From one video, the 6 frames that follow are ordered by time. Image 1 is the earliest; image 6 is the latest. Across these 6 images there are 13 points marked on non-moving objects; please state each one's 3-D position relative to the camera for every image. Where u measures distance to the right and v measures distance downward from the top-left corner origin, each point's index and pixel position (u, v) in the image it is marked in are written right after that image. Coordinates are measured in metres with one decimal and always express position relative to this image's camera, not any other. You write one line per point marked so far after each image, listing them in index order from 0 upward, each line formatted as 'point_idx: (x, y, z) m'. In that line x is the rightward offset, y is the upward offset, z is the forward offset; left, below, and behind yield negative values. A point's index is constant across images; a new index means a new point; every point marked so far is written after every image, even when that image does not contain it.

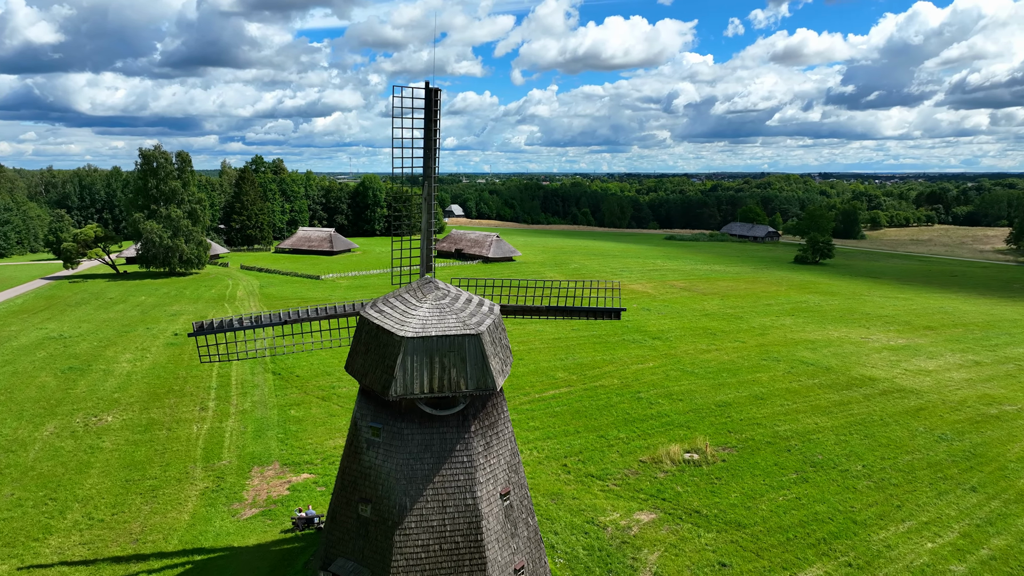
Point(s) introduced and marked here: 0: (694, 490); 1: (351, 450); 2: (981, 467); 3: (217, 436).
0: (+4.2, -4.6, +16.0) m
1: (-2.5, -2.5, +10.9) m
2: (+12.1, -4.6, +18.2) m
3: (-8.0, -4.0, +19.2) m
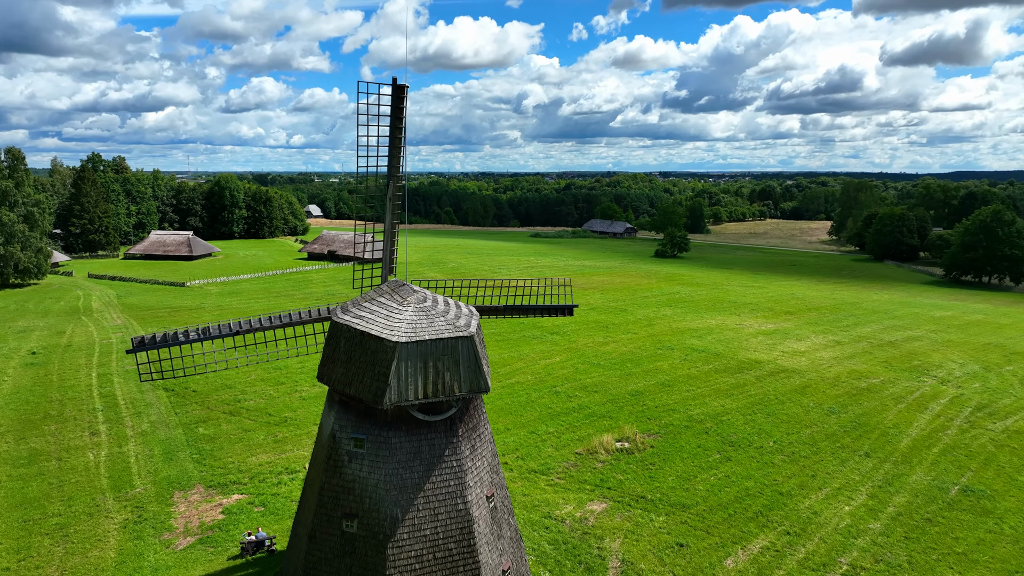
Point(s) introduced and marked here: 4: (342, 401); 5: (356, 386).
0: (+2.9, -4.5, +16.7) m
1: (-2.7, -2.6, +10.3) m
2: (+10.3, -4.2, +20.3) m
3: (-9.6, -4.2, +17.4) m
4: (-2.5, -1.6, +10.3) m
5: (-2.1, -1.3, +9.7) m
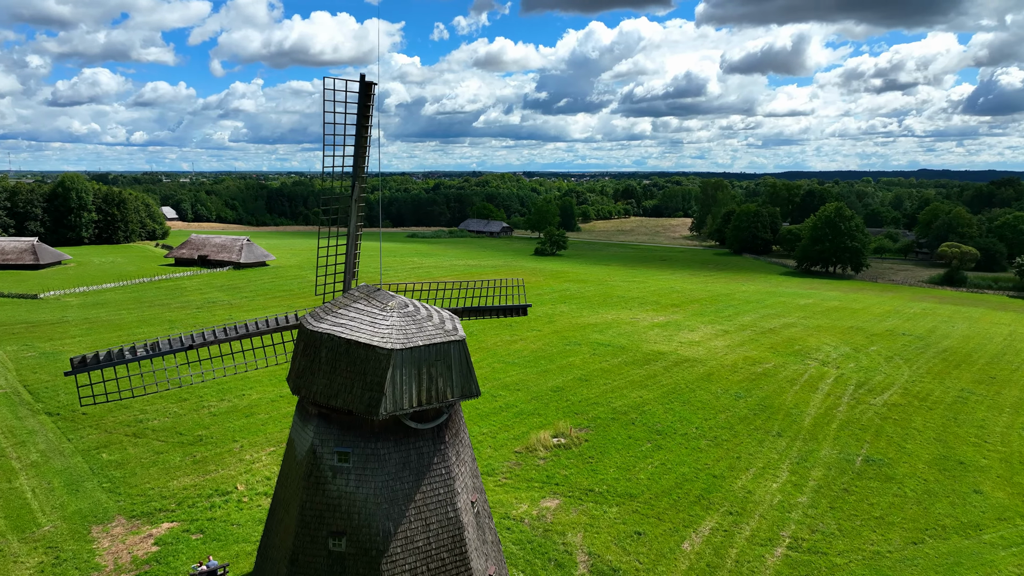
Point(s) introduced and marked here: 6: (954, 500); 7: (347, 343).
0: (+1.6, -4.4, +17.0) m
1: (-2.8, -2.7, +9.7) m
2: (+8.2, -3.9, +21.9) m
3: (-10.9, -4.6, +15.4) m
4: (-2.6, -1.7, +9.8) m
5: (-2.2, -1.4, +9.2) m
6: (+10.2, -4.9, +16.2) m
7: (-2.2, -0.7, +9.3) m
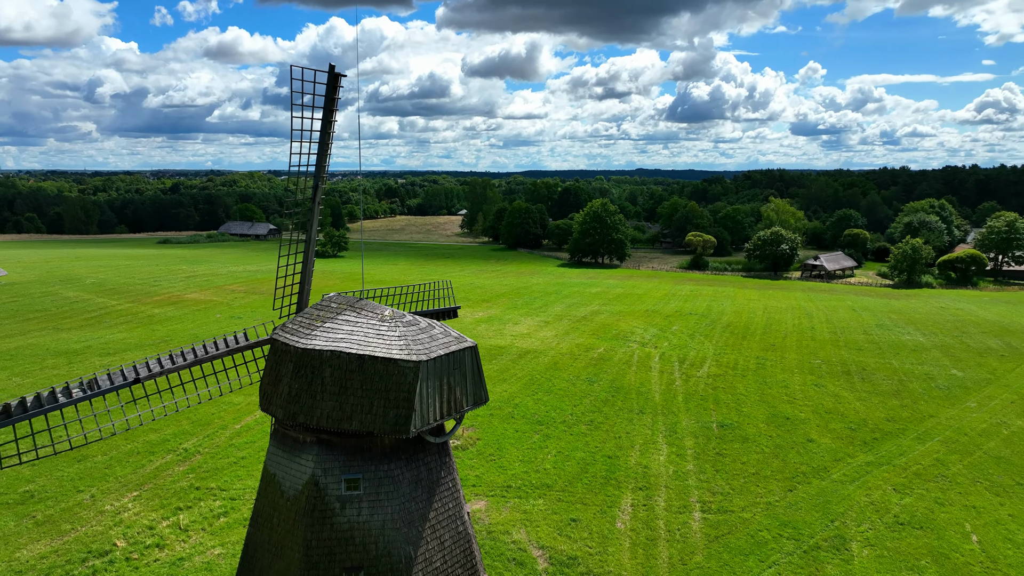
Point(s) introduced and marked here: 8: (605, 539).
0: (-0.6, -4.4, +17.0) m
1: (-2.4, -2.9, +8.7) m
2: (+3.9, -3.6, +23.8) m
3: (-11.9, -5.2, +11.4) m
4: (-2.4, -1.9, +8.8) m
5: (-1.8, -1.5, +8.4) m
6: (+7.8, -4.4, +19.1) m
7: (-1.8, -0.8, +8.5) m
8: (+1.8, -4.9, +13.8) m
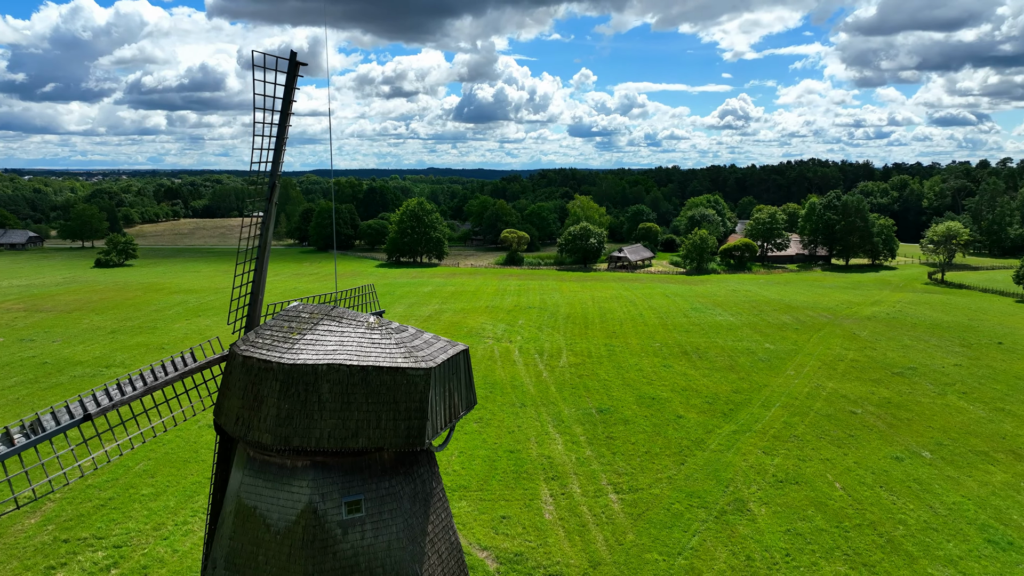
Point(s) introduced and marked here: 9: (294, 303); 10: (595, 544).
0: (-2.7, -4.4, +16.4) m
1: (-2.2, -3.0, +7.9) m
2: (-0.3, -3.5, +24.2) m
3: (-11.9, -5.7, +8.0) m
4: (-2.2, -2.0, +8.0) m
5: (-1.6, -1.6, +7.8) m
6: (+4.8, -4.1, +20.7) m
7: (-1.7, -0.9, +7.9) m
8: (+0.6, -4.8, +14.0) m
9: (-2.9, -0.2, +9.2) m
10: (+1.6, -4.9, +13.6) m
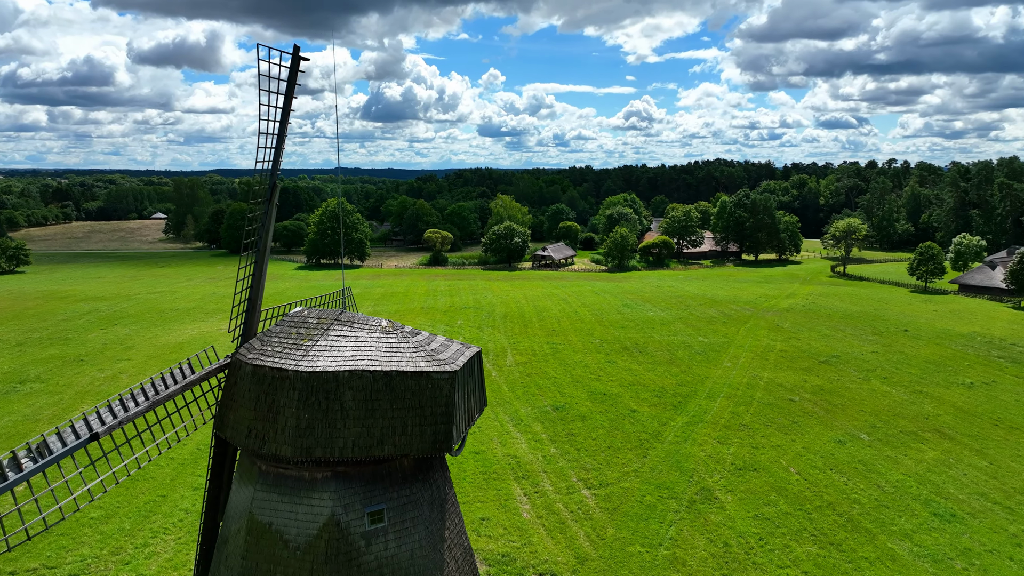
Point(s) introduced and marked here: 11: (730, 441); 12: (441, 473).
0: (-3.4, -4.5, +16.0) m
1: (-1.9, -3.0, +7.6) m
2: (-1.9, -3.5, +24.0) m
3: (-11.5, -6.0, +6.5) m
4: (-1.9, -2.0, +7.7) m
5: (-1.2, -1.6, +7.6) m
6: (+3.5, -4.0, +21.2) m
7: (-1.4, -0.9, +7.6) m
8: (+0.2, -4.8, +14.0) m
9: (-2.7, -0.2, +8.8) m
10: (+1.3, -4.9, +13.7) m
11: (+6.0, -4.2, +19.5) m
12: (-0.9, -2.3, +8.9) m
